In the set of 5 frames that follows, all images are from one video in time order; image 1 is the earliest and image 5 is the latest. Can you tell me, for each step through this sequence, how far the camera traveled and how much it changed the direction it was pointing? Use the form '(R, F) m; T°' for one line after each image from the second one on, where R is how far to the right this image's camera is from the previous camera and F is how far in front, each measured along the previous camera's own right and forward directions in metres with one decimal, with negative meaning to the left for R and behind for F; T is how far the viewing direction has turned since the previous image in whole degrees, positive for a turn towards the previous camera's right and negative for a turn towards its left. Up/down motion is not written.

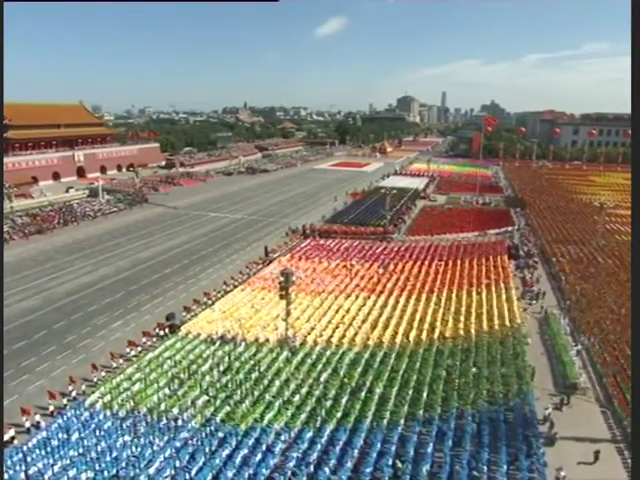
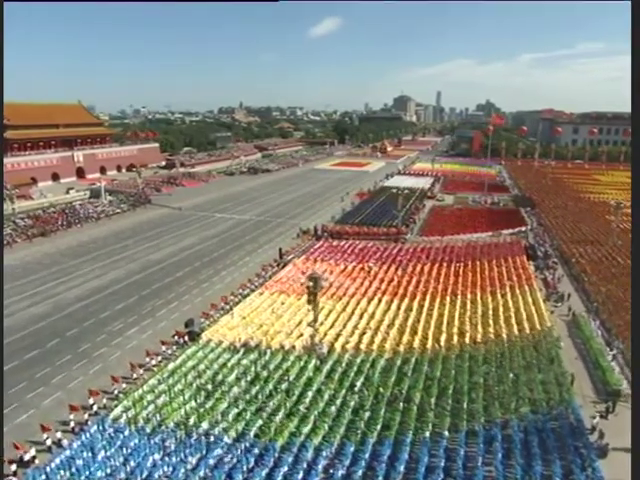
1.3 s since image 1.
(-0.9, +0.7) m; +1°
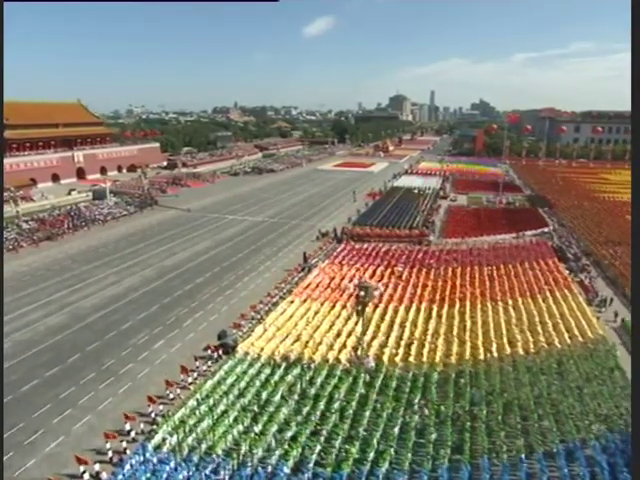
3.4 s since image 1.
(-1.3, +1.2) m; +1°
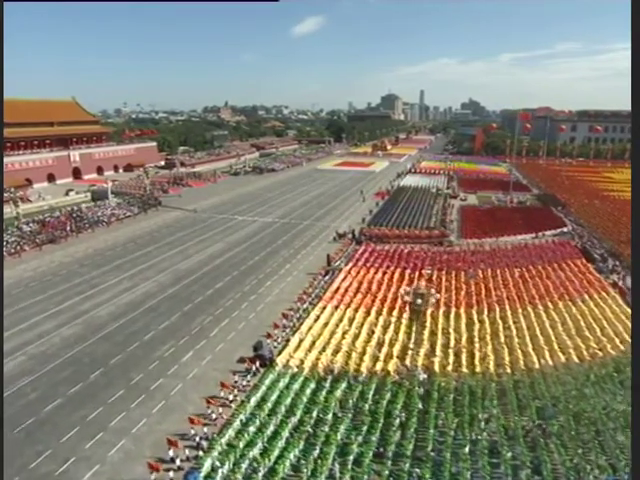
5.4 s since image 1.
(-1.3, +1.1) m; +1°
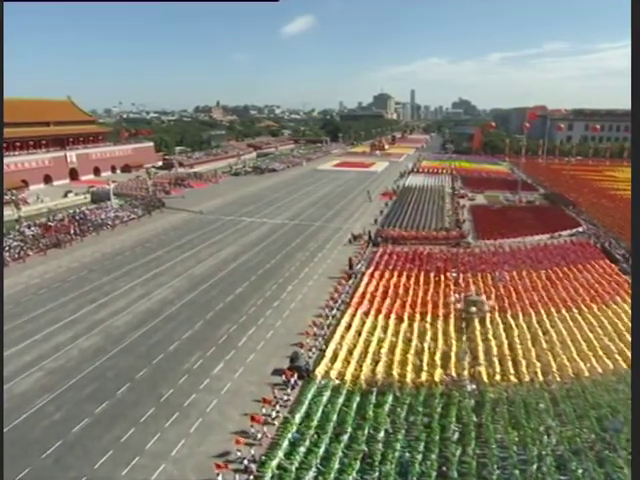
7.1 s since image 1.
(-1.1, +0.8) m; +1°
